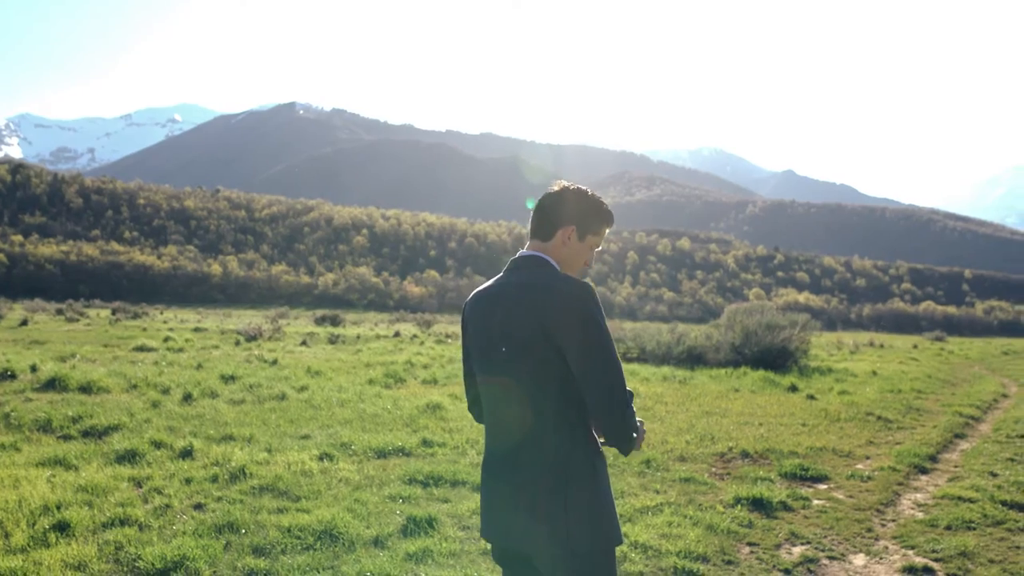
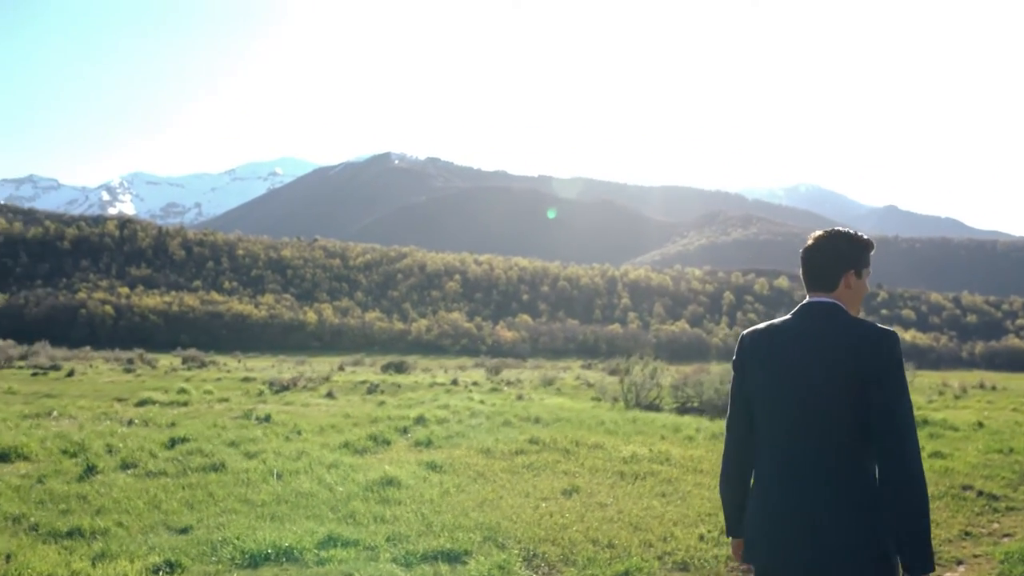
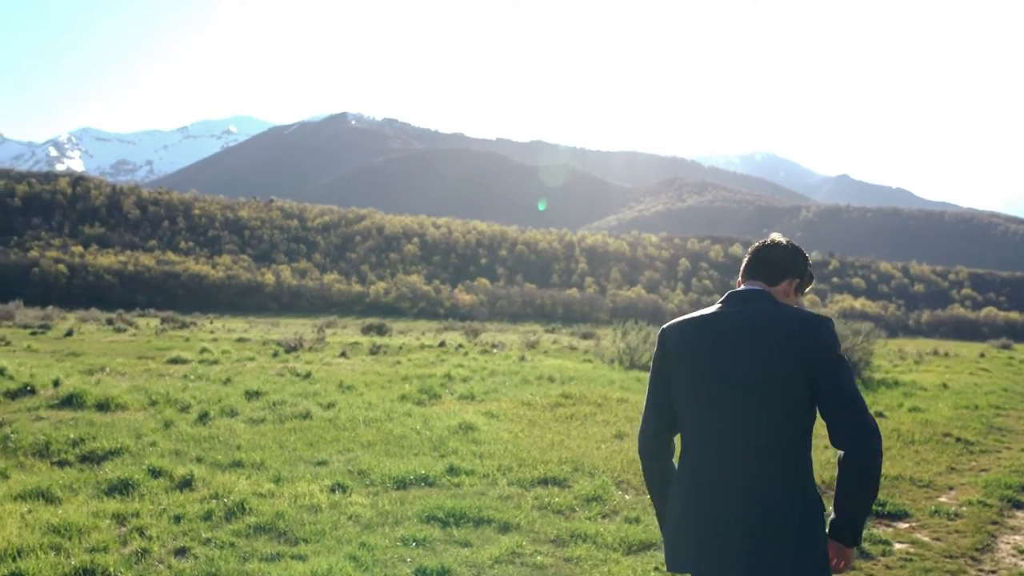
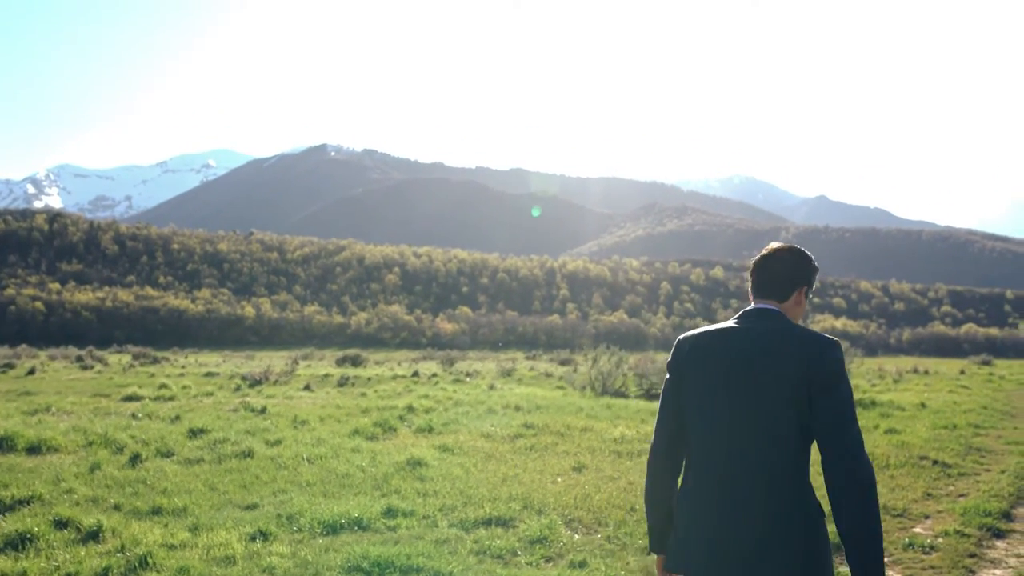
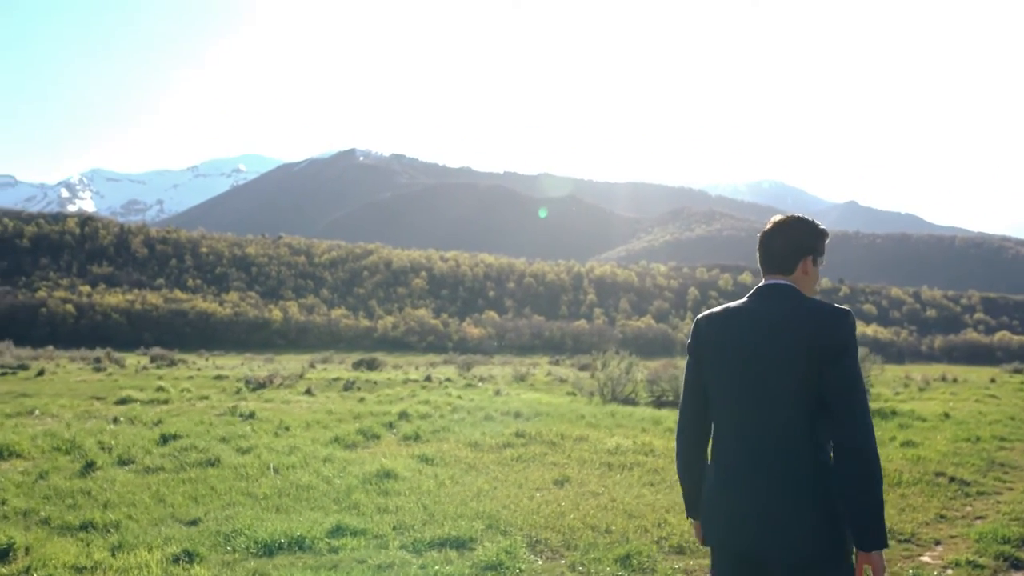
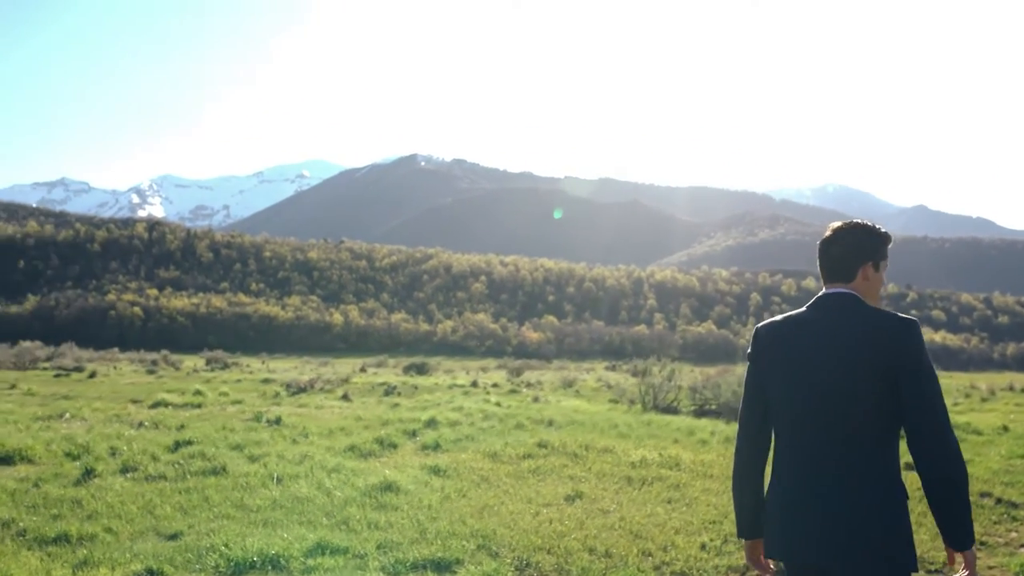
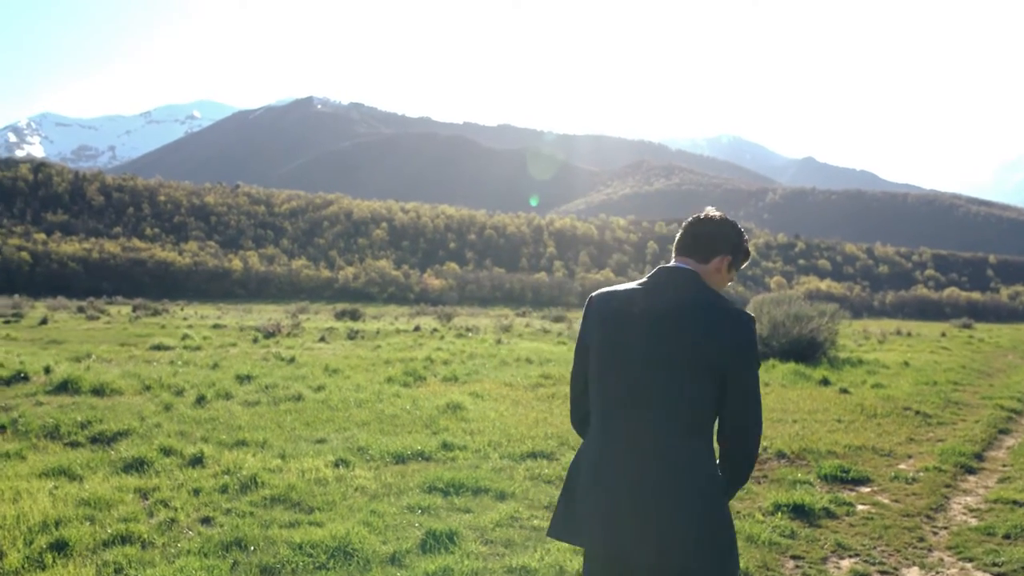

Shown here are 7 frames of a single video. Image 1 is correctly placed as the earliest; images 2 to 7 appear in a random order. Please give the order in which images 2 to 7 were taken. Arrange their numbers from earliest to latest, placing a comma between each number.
7, 3, 4, 5, 2, 6
